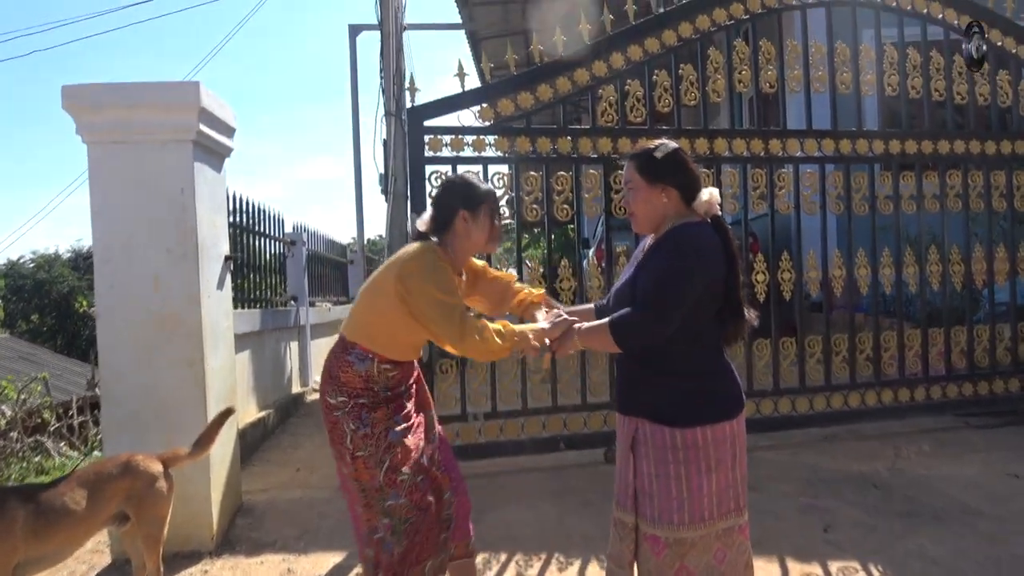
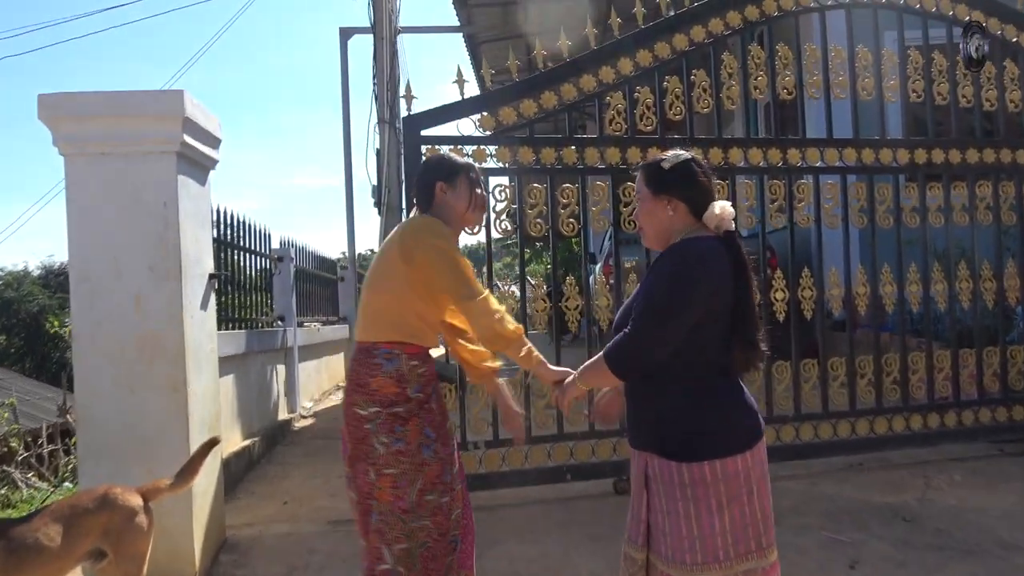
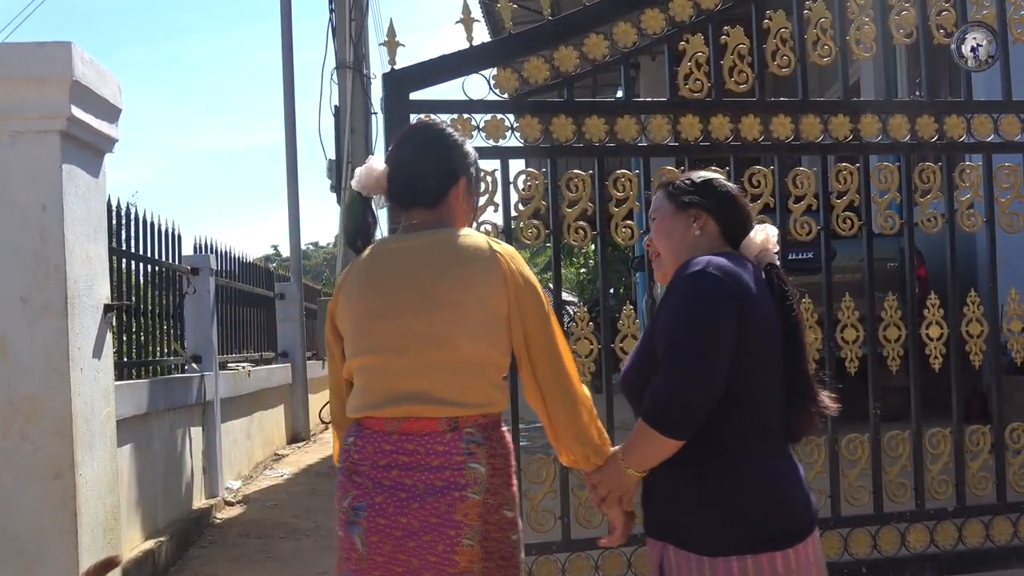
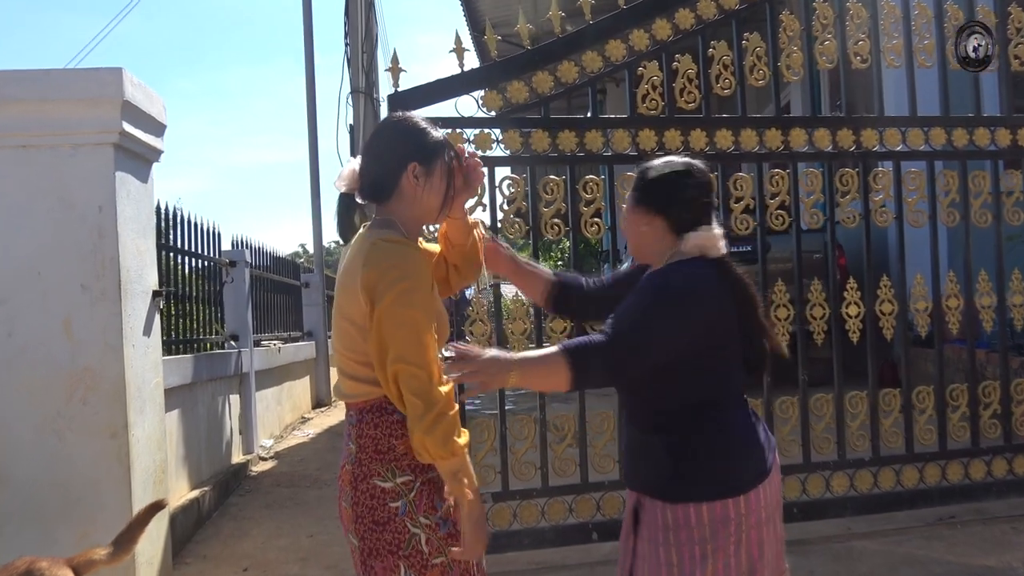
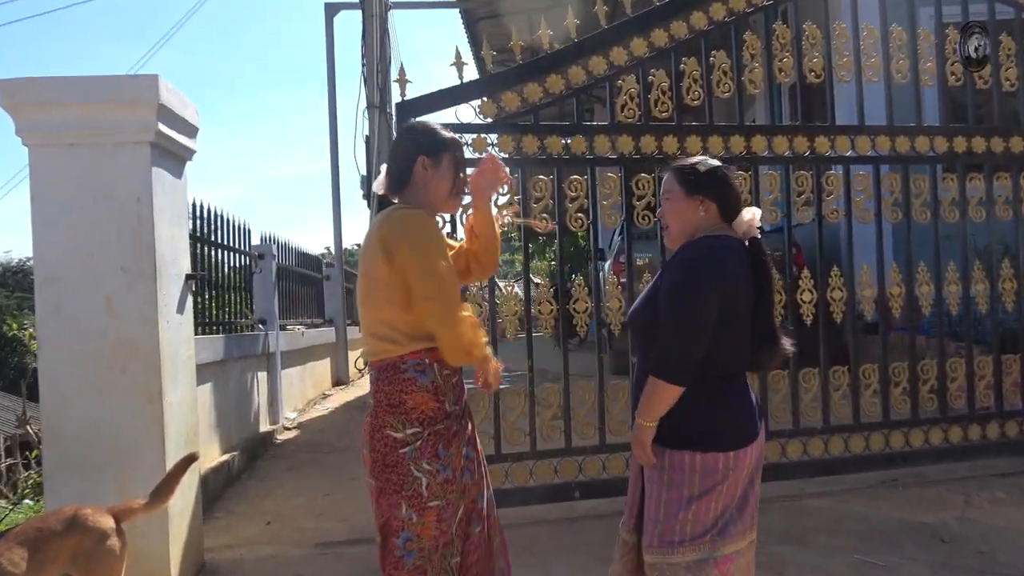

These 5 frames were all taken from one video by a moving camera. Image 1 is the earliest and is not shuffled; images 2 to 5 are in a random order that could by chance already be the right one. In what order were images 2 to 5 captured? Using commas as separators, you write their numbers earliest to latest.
2, 5, 4, 3
